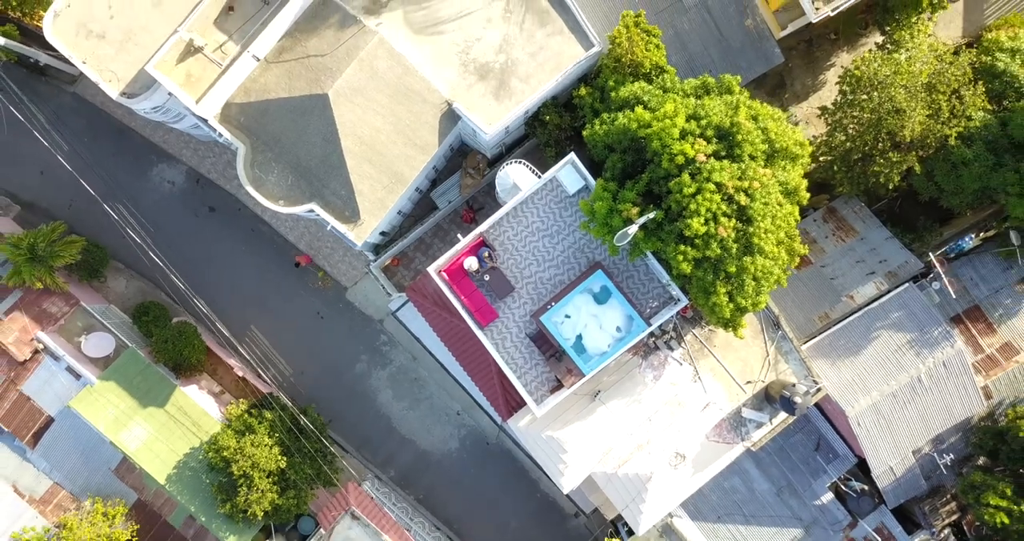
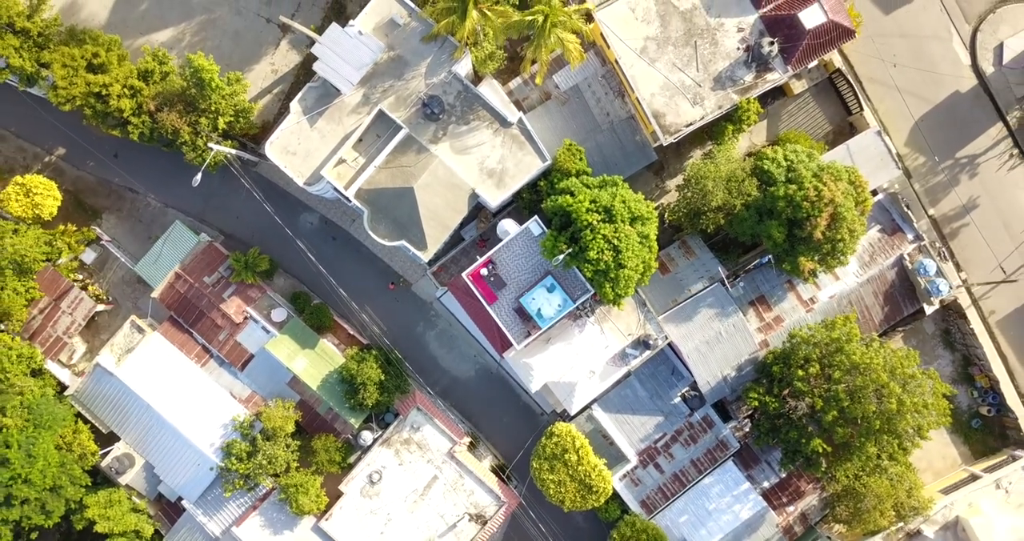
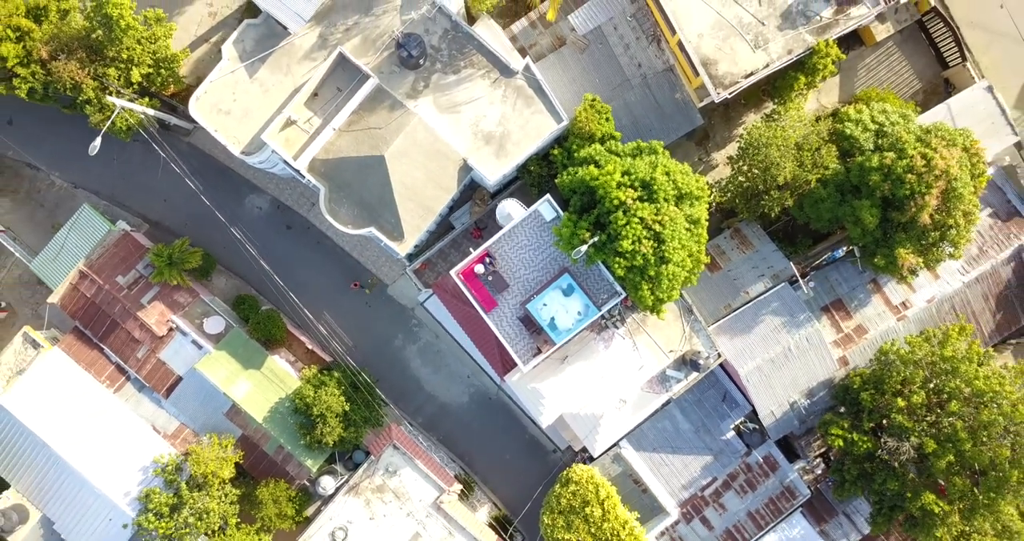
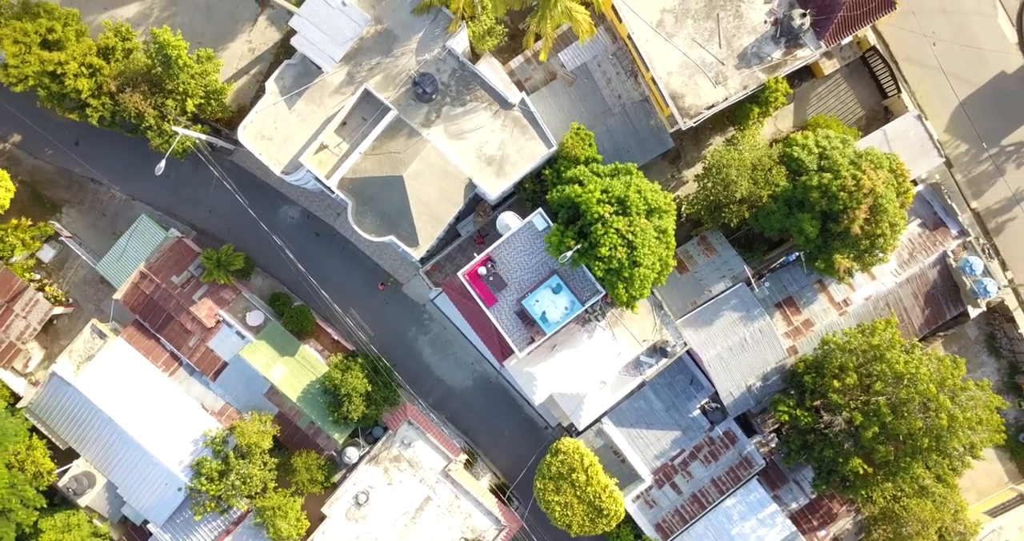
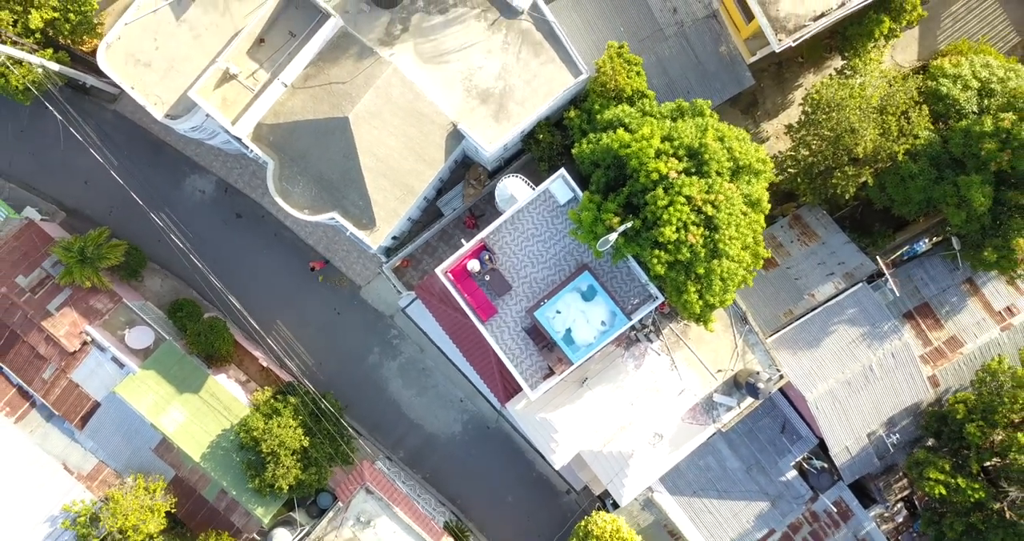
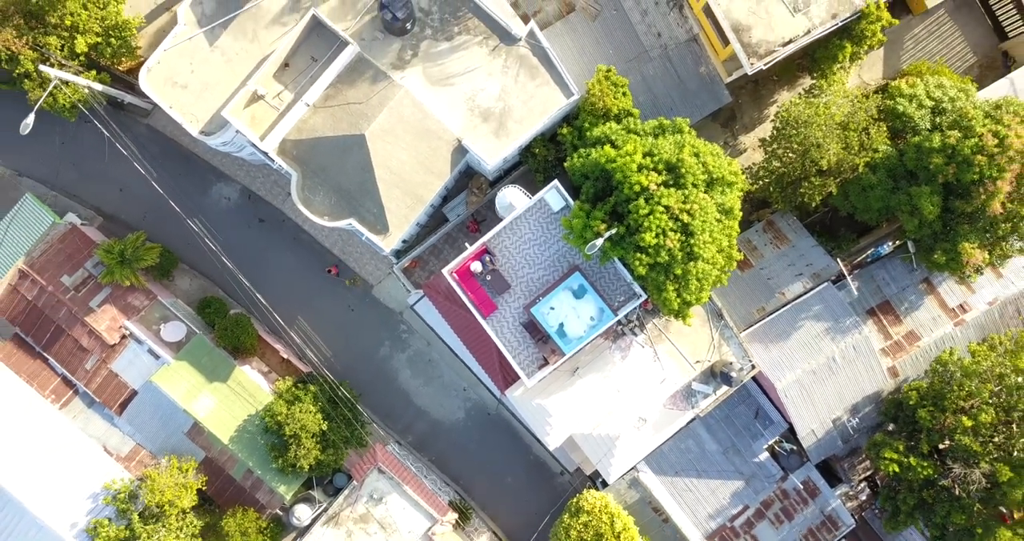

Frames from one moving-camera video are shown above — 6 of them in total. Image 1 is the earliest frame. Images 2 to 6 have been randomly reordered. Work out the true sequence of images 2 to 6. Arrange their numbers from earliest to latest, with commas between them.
5, 6, 3, 4, 2
